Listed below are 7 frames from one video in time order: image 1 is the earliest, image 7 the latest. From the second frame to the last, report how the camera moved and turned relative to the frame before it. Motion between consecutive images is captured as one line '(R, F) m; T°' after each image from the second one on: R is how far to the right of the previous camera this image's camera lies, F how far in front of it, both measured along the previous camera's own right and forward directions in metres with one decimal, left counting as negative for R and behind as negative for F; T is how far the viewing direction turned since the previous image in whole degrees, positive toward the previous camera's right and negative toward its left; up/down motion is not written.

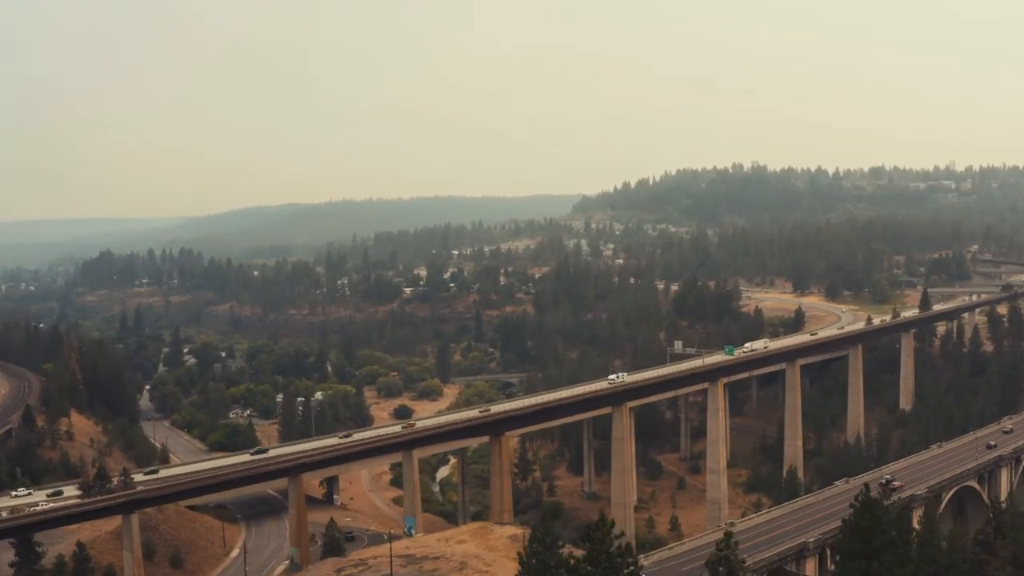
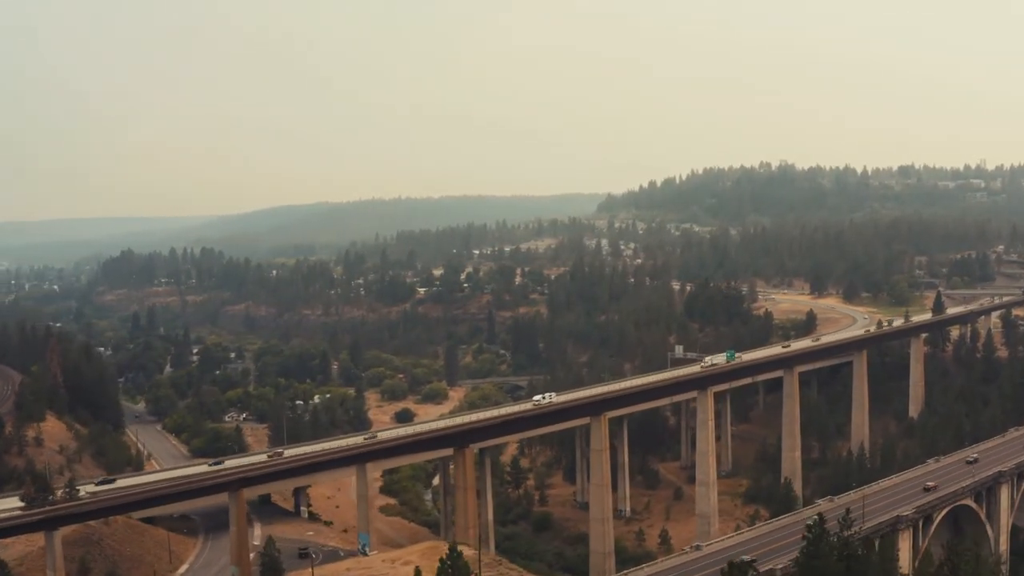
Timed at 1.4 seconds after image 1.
(+2.9, +2.1) m; -2°
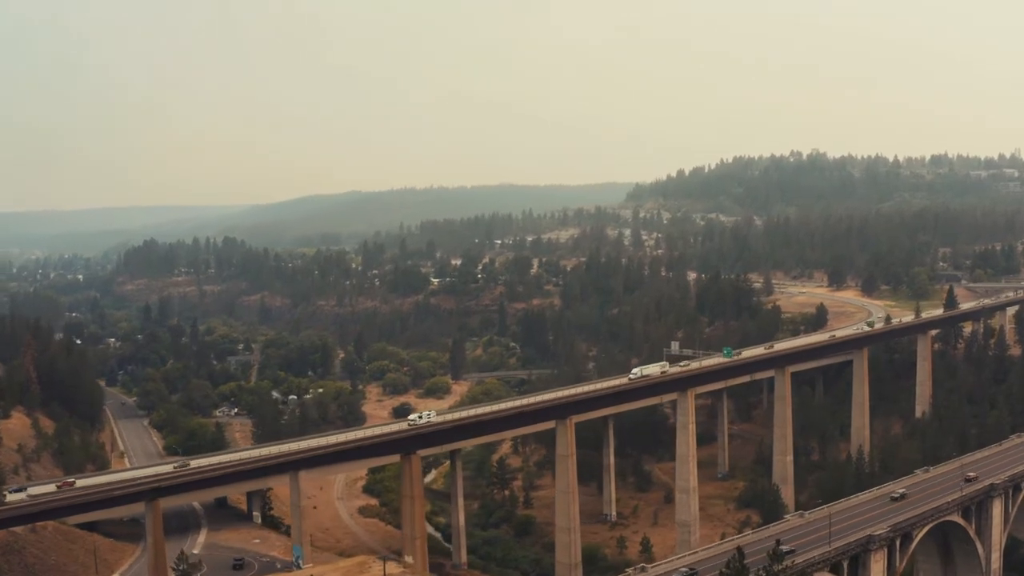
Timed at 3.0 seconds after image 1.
(+3.6, +2.5) m; -2°
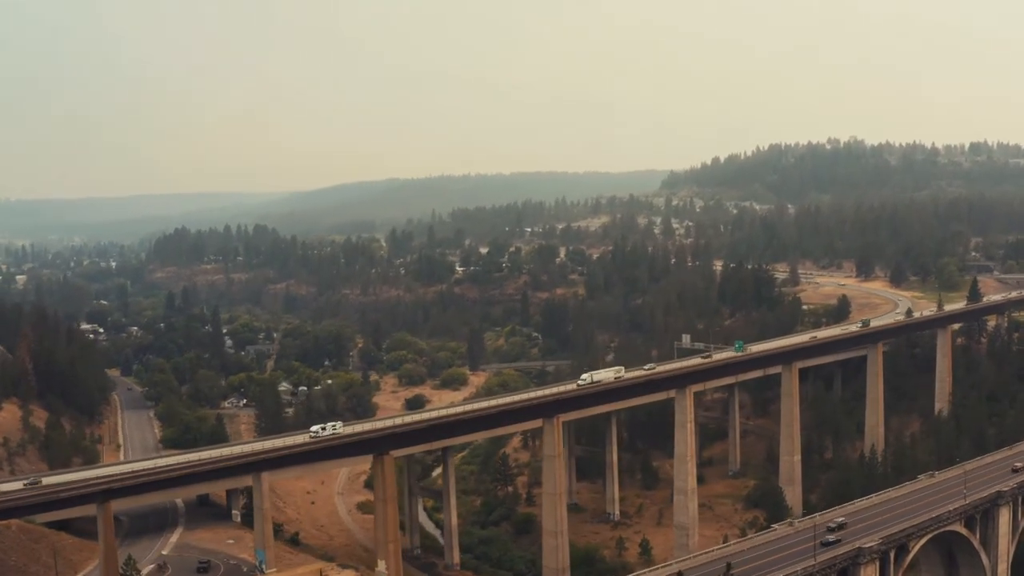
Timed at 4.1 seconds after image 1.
(+2.5, +1.8) m; -2°
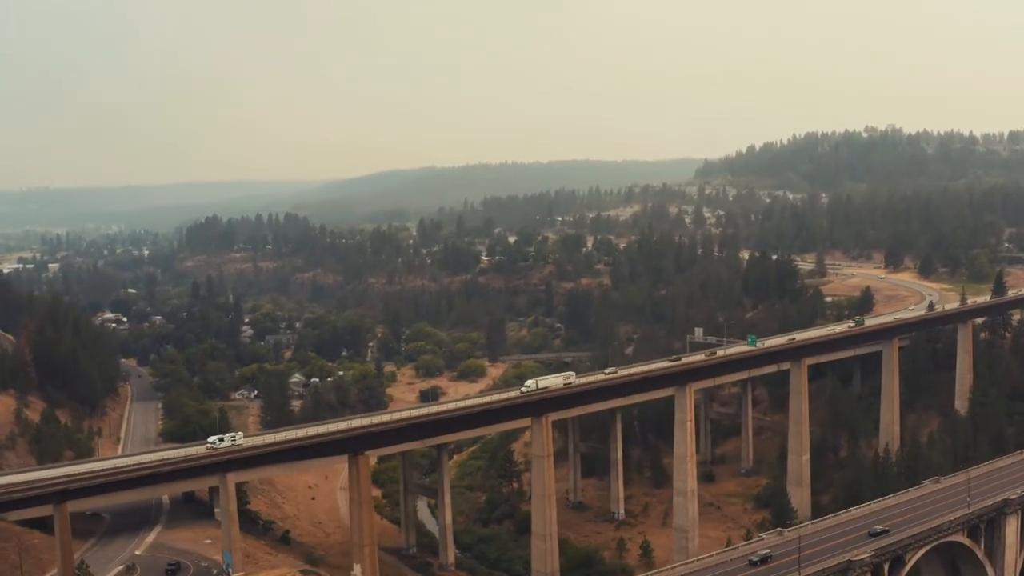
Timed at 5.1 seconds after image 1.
(+2.3, +1.6) m; -2°
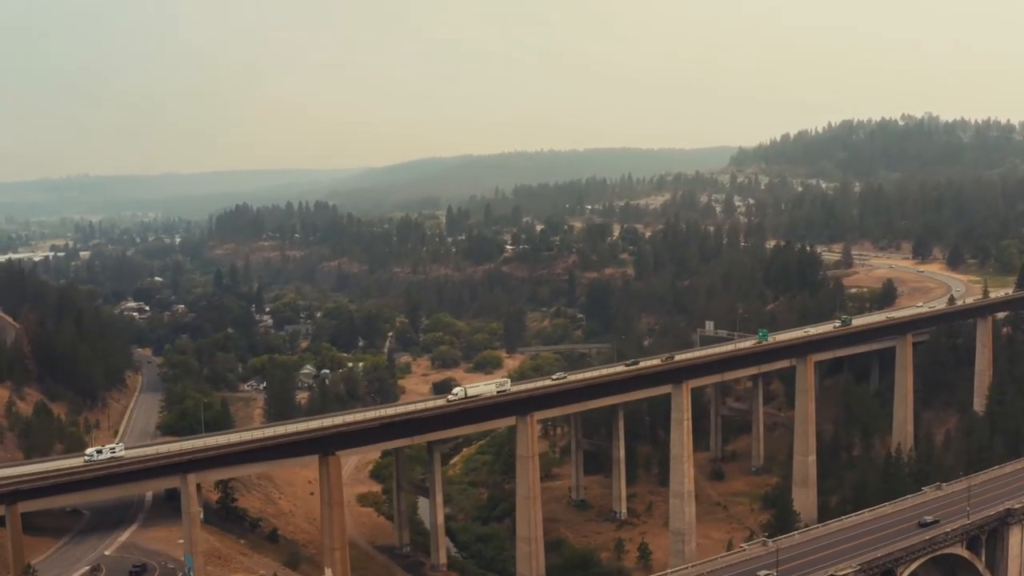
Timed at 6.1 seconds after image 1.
(+2.4, +1.6) m; -2°
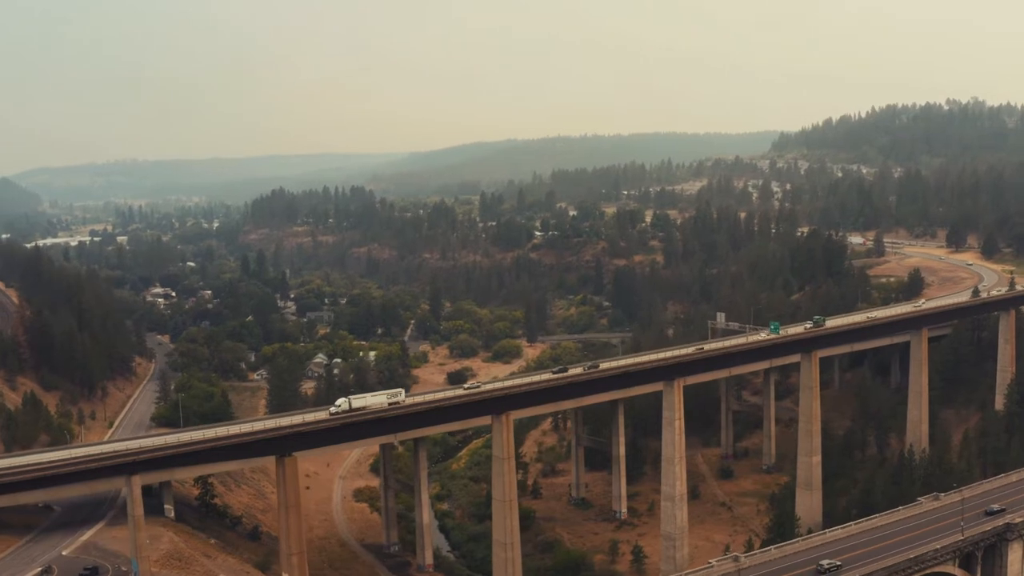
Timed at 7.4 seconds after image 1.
(+3.0, +2.0) m; -3°
